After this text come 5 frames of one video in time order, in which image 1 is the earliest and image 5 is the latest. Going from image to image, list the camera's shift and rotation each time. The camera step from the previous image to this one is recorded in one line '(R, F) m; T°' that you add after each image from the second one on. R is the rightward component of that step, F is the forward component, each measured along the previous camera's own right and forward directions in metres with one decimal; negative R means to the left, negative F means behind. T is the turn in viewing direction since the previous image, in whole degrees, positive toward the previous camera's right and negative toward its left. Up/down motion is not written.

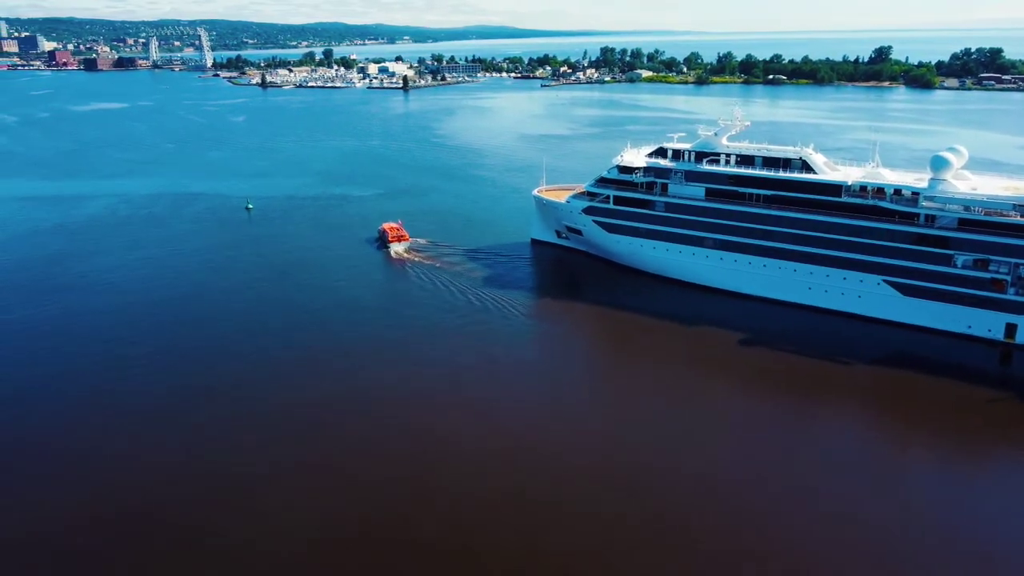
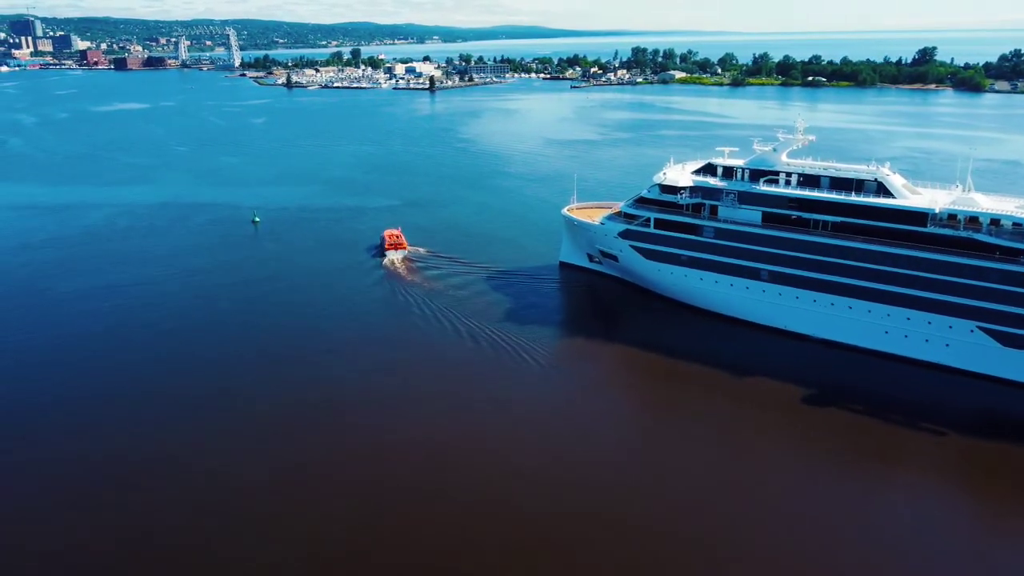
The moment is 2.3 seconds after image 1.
(0.0, +2.5) m; -2°
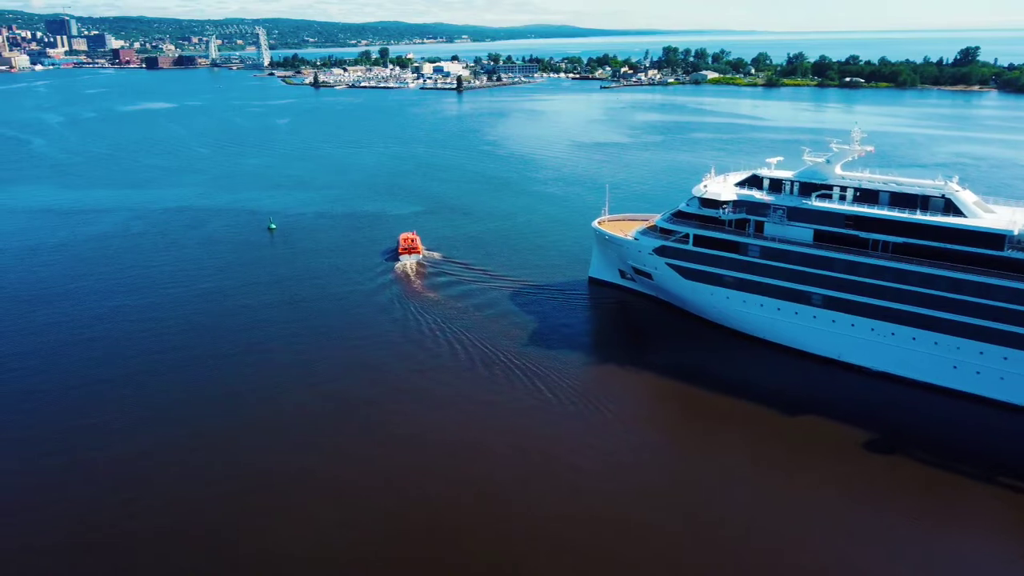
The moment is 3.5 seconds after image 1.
(0.0, +1.4) m; -2°
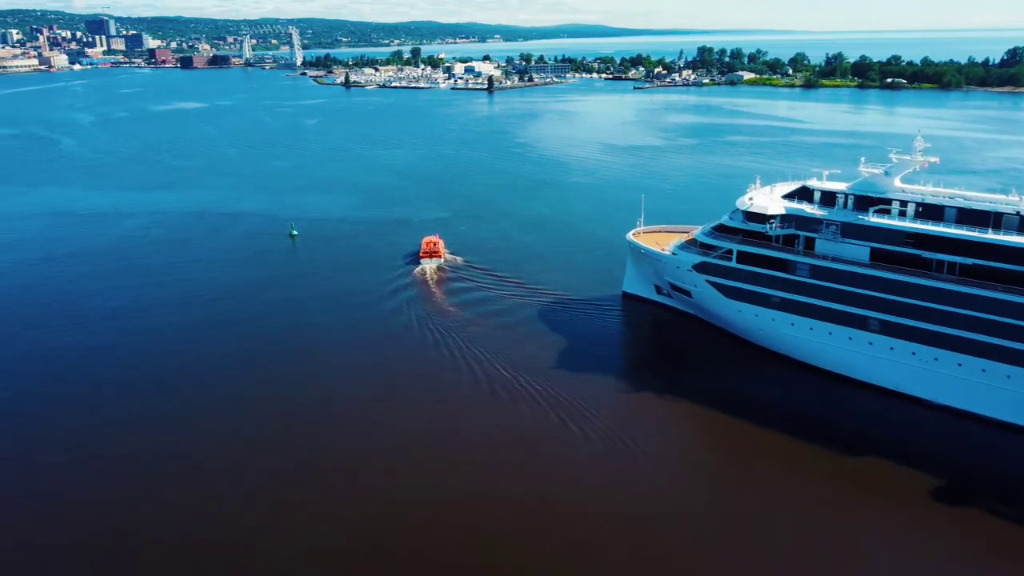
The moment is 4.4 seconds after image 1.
(0.0, +1.1) m; -2°
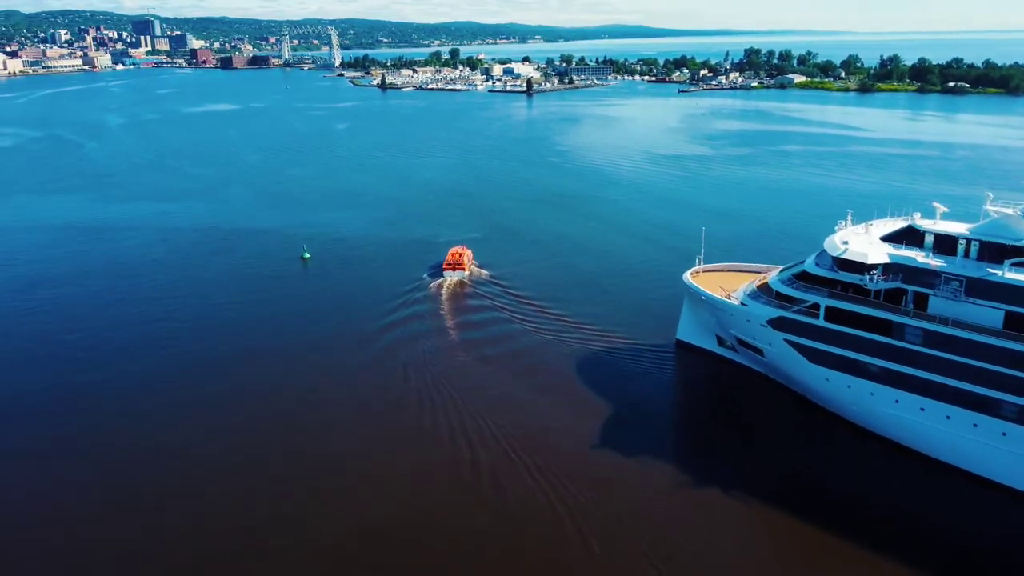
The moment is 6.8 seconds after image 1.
(0.0, +2.8) m; -3°
